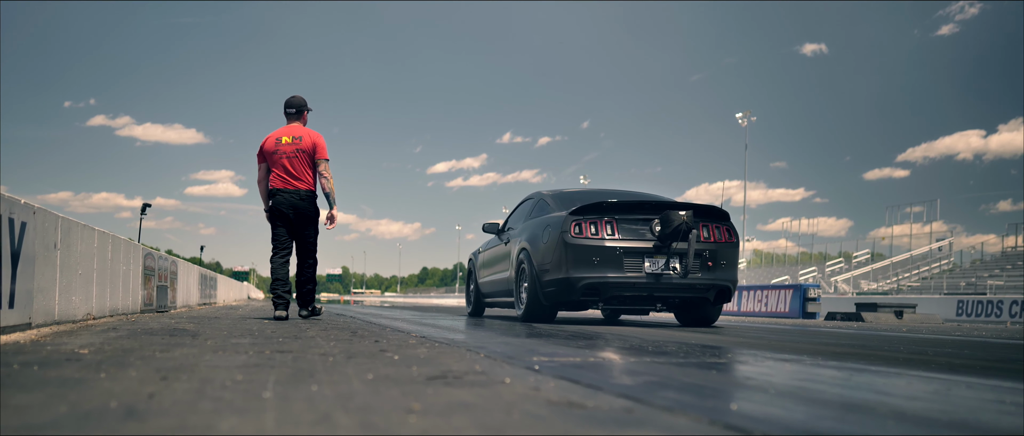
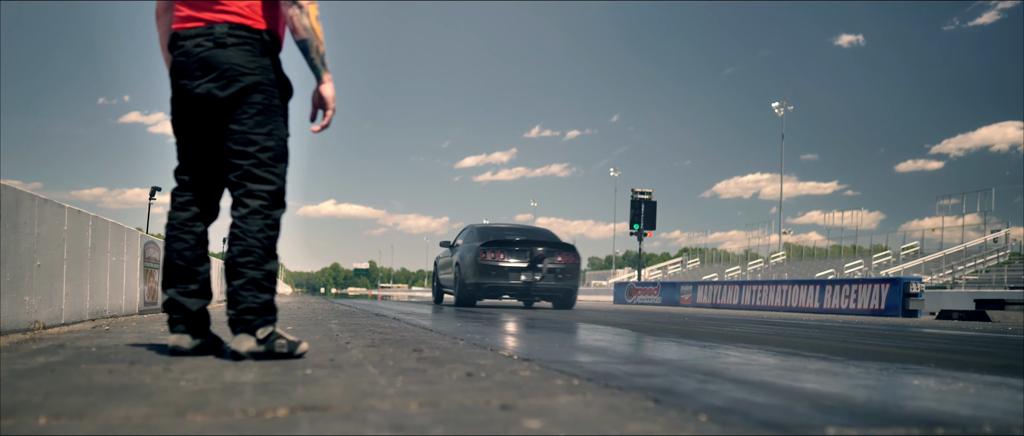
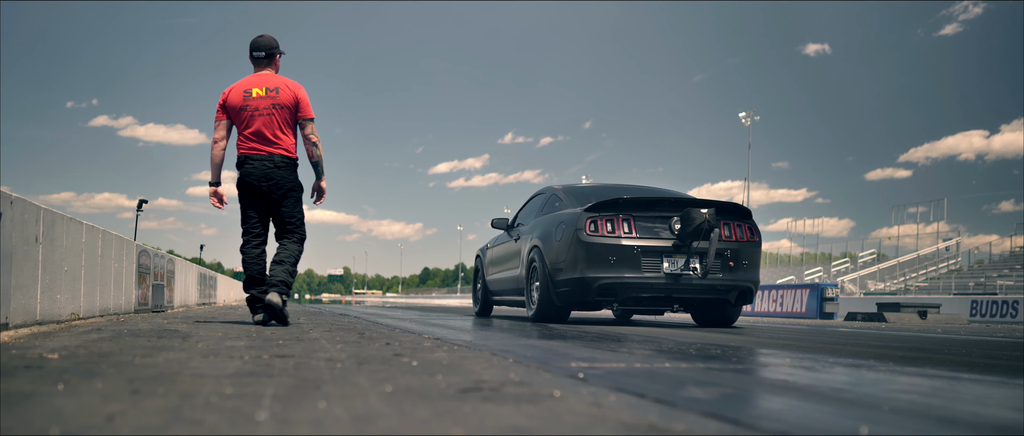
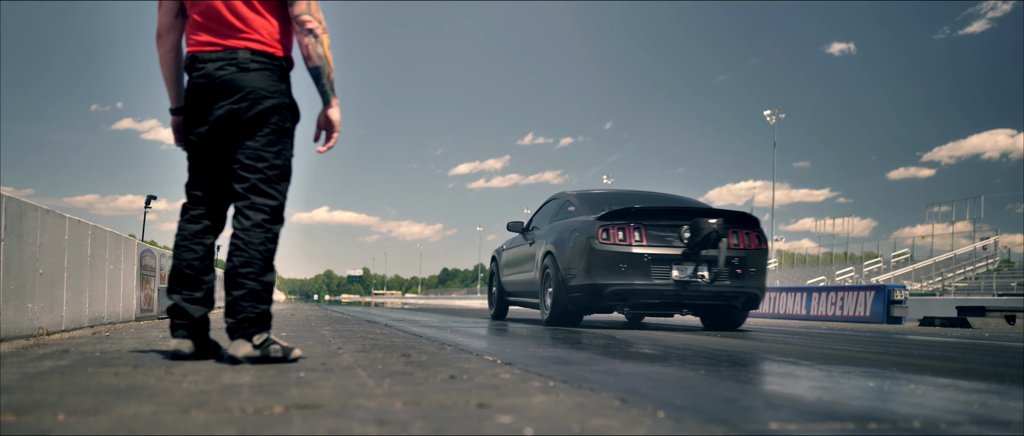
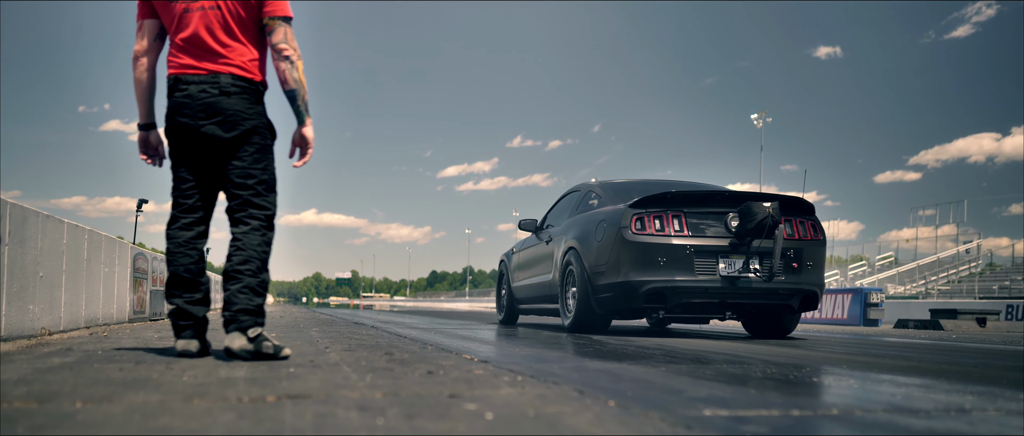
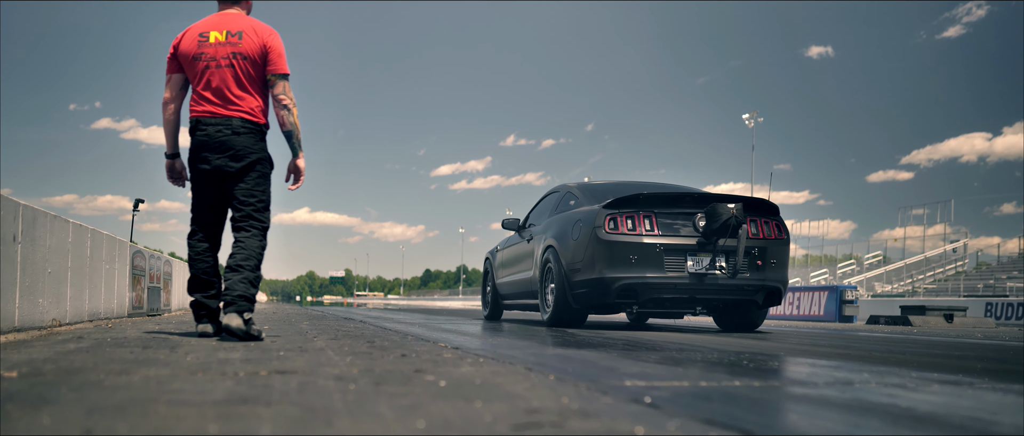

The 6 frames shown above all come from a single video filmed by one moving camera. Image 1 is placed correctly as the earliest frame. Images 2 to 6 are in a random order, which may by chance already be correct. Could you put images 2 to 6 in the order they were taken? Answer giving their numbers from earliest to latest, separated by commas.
3, 6, 5, 4, 2
